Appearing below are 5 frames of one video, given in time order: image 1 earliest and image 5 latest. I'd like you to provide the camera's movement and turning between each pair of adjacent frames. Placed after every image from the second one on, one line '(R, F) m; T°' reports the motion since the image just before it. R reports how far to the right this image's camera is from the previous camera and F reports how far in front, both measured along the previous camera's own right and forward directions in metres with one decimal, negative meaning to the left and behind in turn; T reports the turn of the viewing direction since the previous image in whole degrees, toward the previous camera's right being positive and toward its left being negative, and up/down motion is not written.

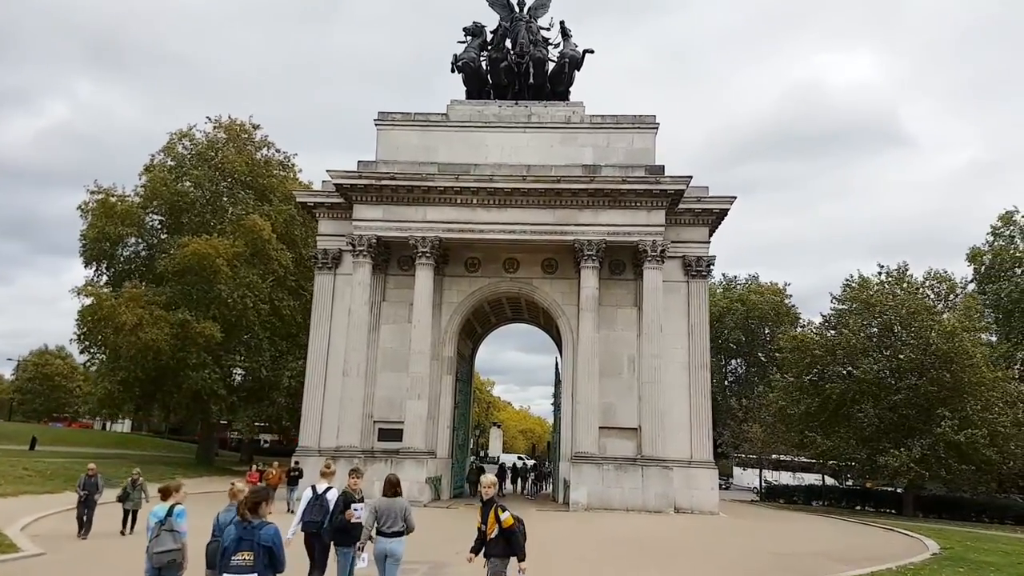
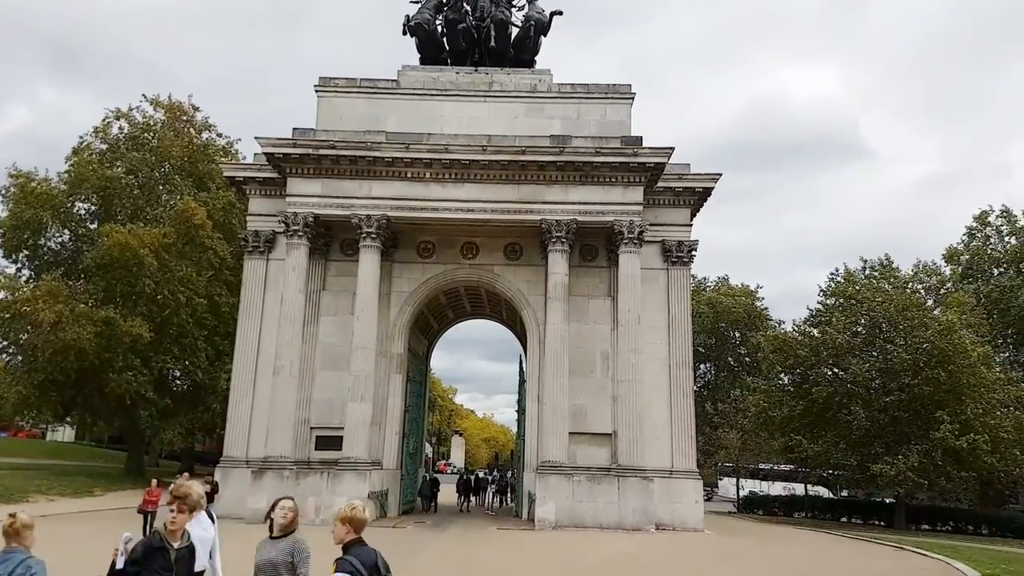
(+0.3, +4.1) m; +3°
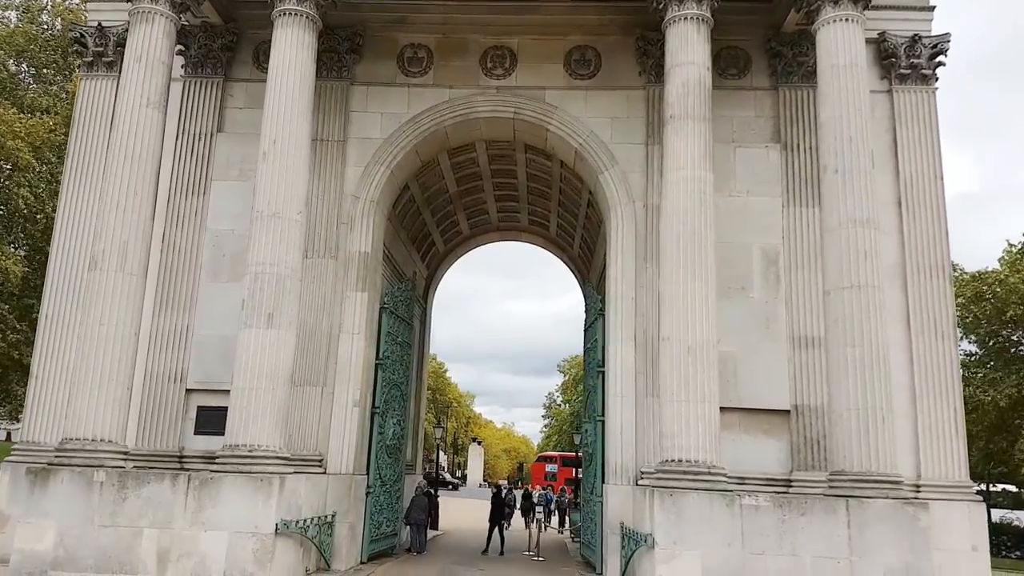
(-1.1, +15.0) m; -1°
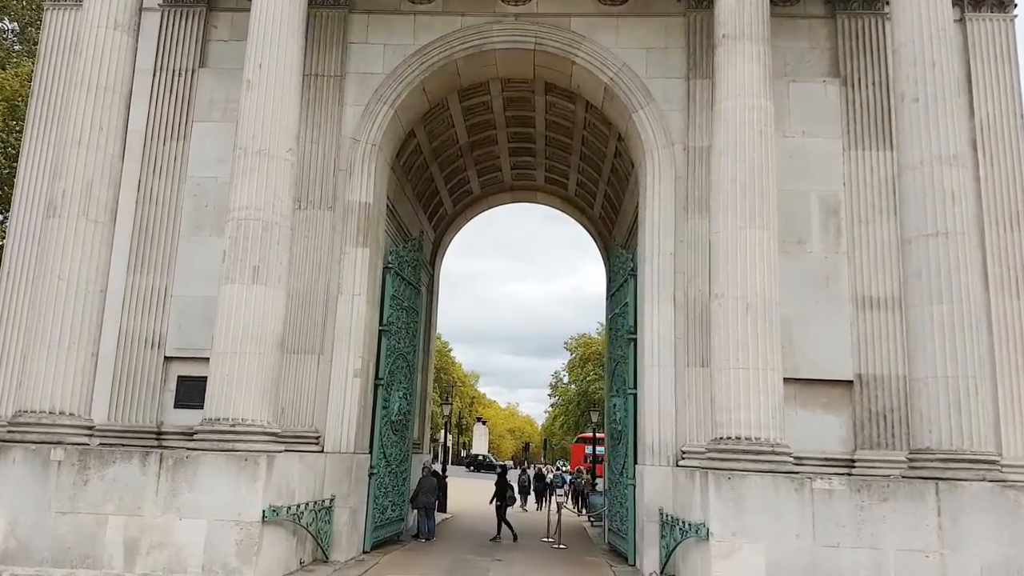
(-0.3, +1.9) m; 0°
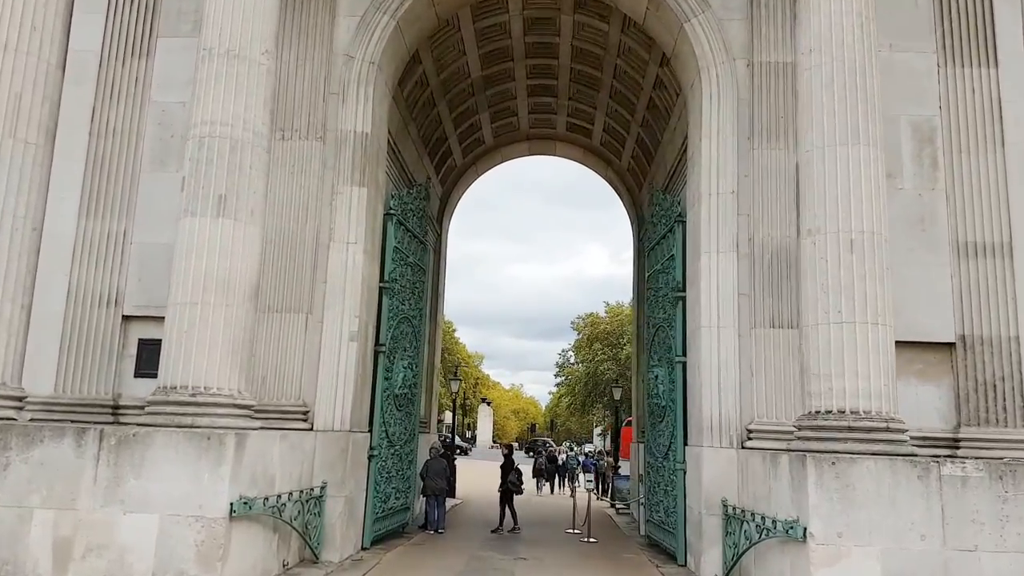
(-0.4, +2.3) m; 0°
